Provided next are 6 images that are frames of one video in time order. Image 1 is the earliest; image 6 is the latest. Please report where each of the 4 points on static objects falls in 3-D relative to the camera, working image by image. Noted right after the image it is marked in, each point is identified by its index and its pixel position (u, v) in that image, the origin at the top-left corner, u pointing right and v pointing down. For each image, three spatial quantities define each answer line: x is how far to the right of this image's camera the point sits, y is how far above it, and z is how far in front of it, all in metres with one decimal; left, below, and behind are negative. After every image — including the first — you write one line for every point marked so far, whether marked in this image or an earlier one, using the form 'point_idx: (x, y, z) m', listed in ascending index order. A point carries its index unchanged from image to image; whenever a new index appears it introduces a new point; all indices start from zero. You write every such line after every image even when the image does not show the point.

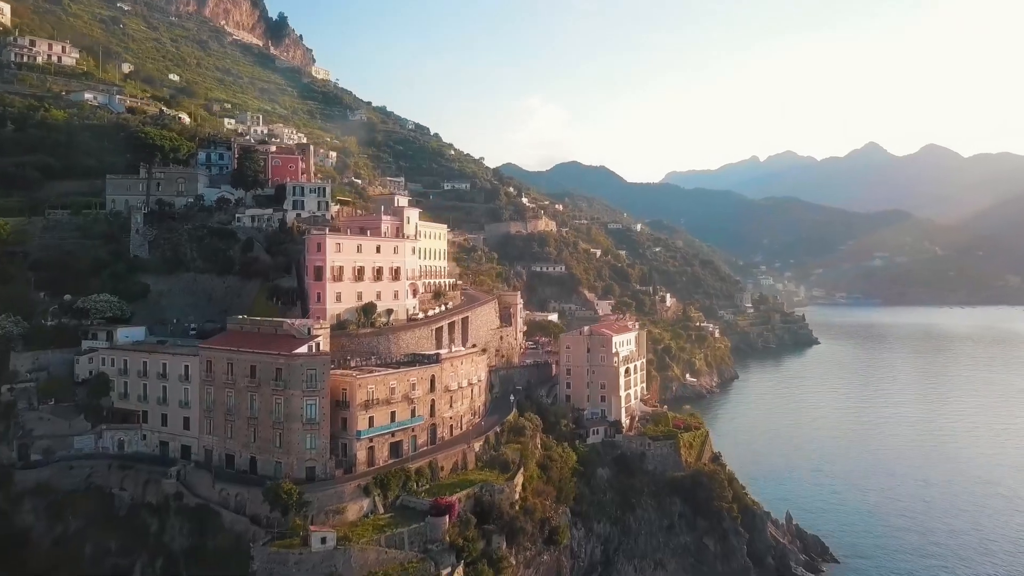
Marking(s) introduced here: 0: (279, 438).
0: (-5.8, -3.8, +19.4) m
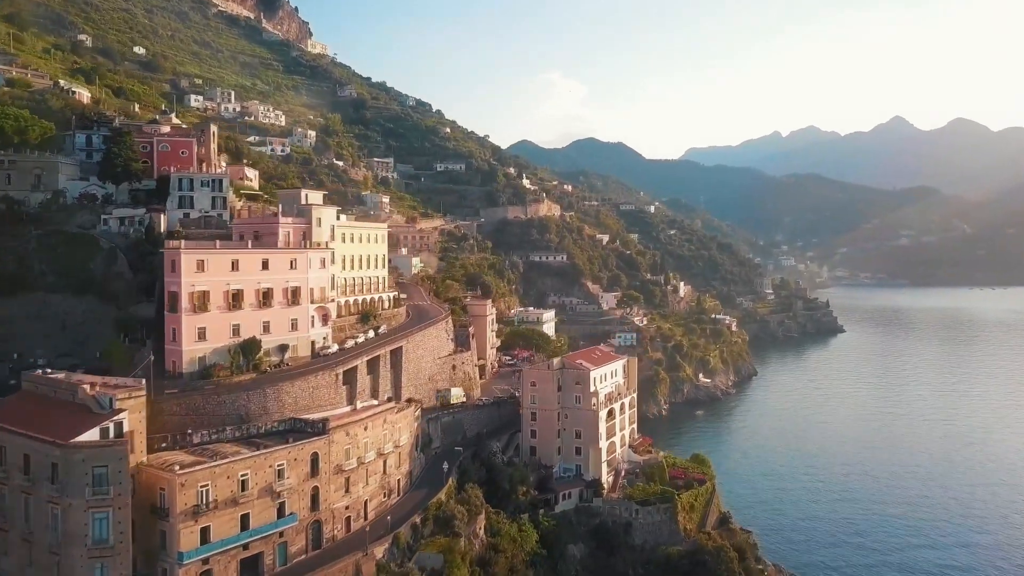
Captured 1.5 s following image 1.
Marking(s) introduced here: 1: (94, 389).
0: (-7.6, -4.7, +13.0) m
1: (-7.5, -1.8, +14.1) m
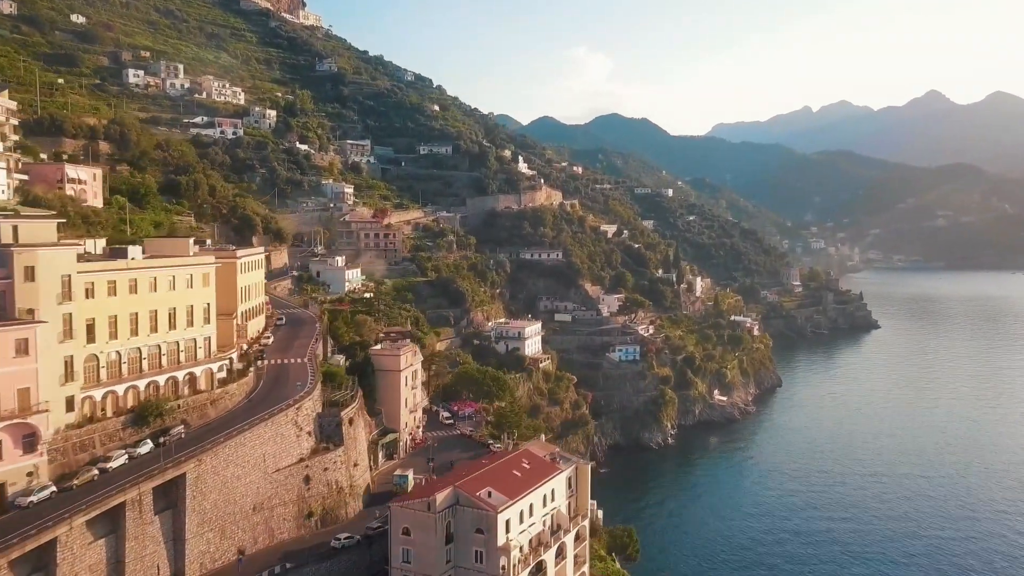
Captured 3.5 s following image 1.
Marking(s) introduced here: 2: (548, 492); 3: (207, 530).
0: (-10.4, -6.5, +4.4) m
1: (-10.4, -3.6, +5.4) m
2: (+0.8, -4.1, +15.8) m
3: (-5.5, -4.4, +14.1) m
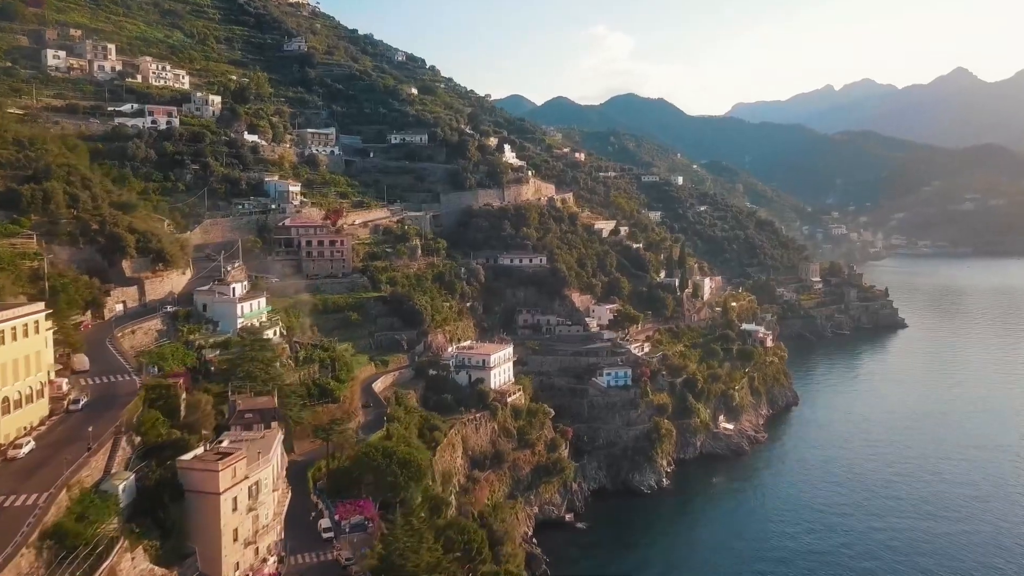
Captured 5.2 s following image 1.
0: (-13.4, -8.6, -2.7) m
1: (-13.3, -5.7, -1.8) m
2: (-1.9, -5.9, +8.3) m
3: (-8.2, -6.2, +6.8) m
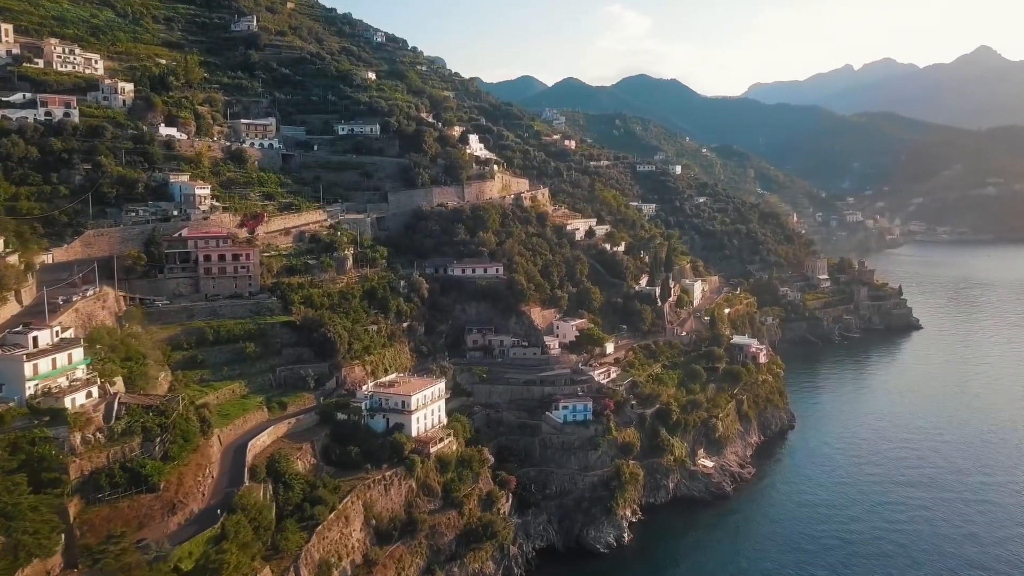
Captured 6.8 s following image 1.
0: (-17.5, -10.7, -8.9) m
1: (-17.3, -7.8, -8.1) m
2: (-5.7, -7.8, +1.8) m
3: (-12.1, -8.2, +0.4) m
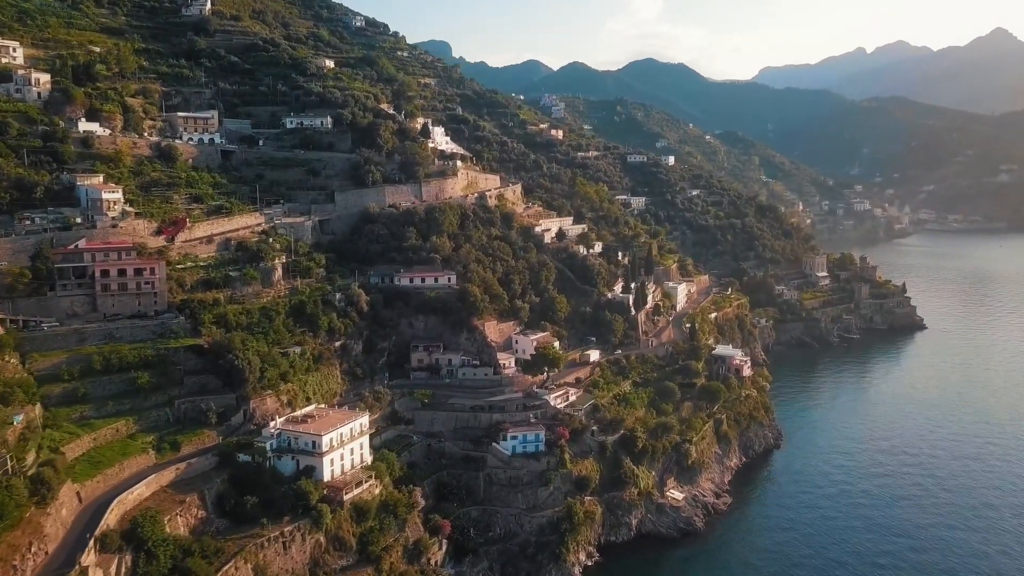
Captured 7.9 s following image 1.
0: (-20.8, -12.4, -12.9) m
1: (-20.6, -9.5, -12.0) m
2: (-8.9, -9.3, -2.3) m
3: (-15.3, -9.7, -3.6) m
